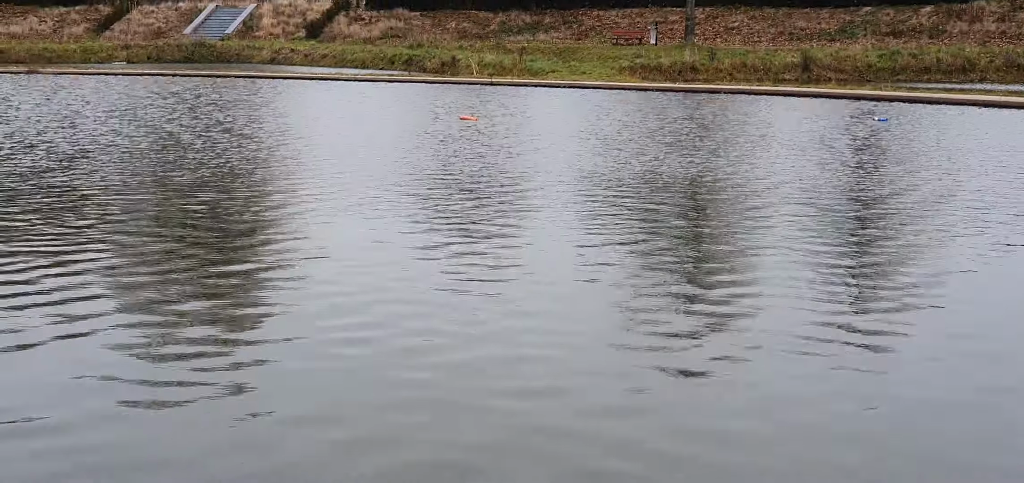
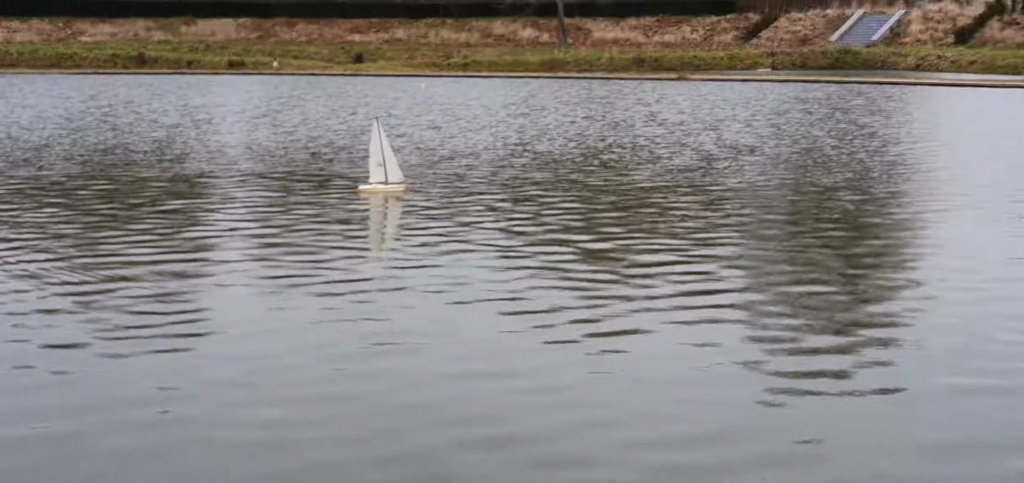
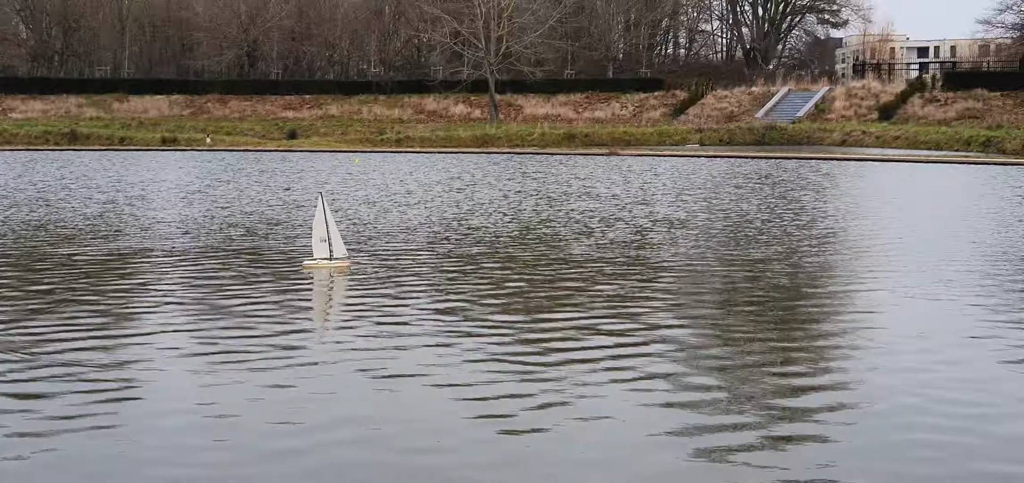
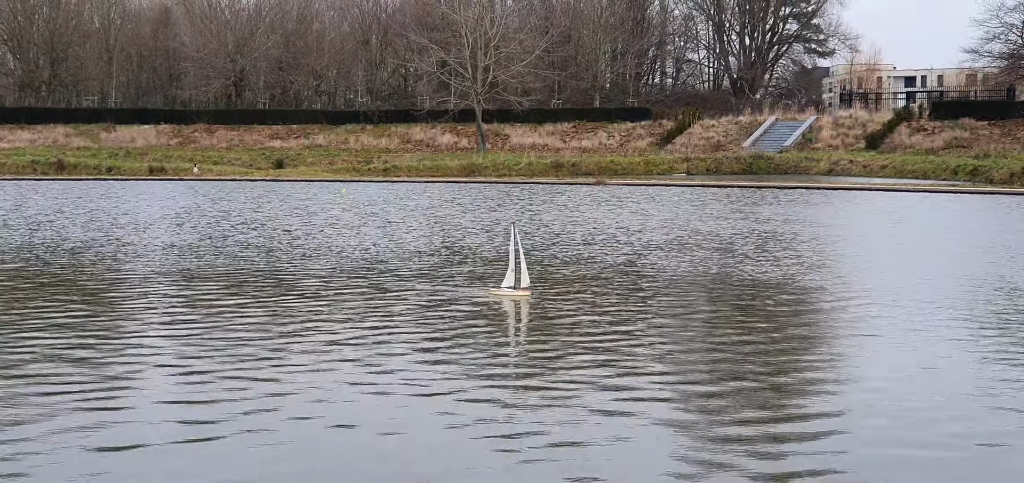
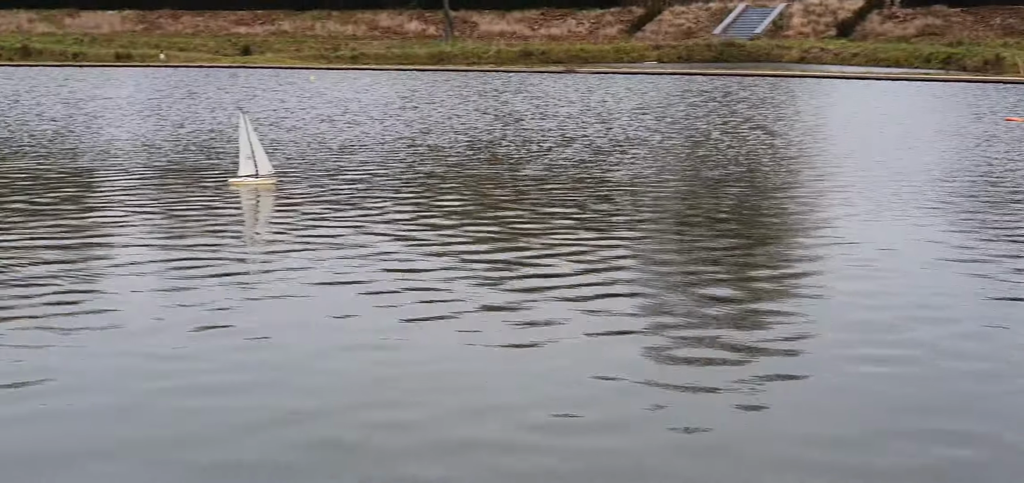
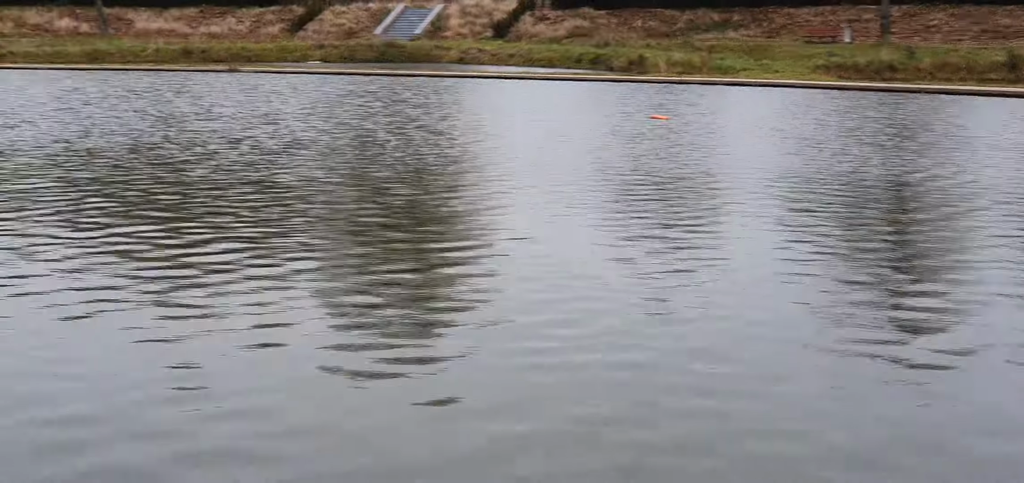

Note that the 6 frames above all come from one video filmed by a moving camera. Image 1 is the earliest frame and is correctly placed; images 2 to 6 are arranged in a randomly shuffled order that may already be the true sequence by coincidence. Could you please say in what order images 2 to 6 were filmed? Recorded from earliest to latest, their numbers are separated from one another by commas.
6, 5, 2, 3, 4
